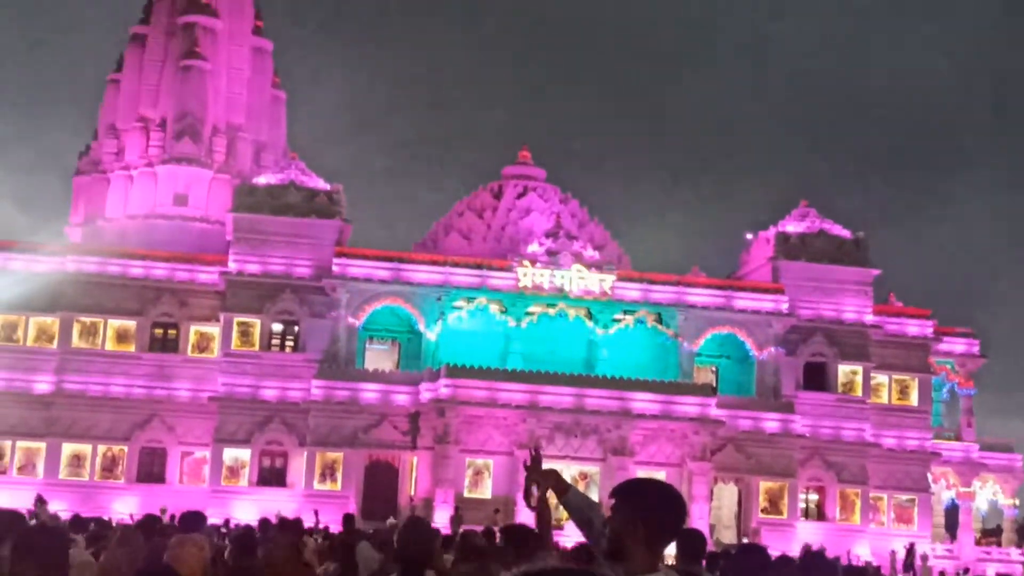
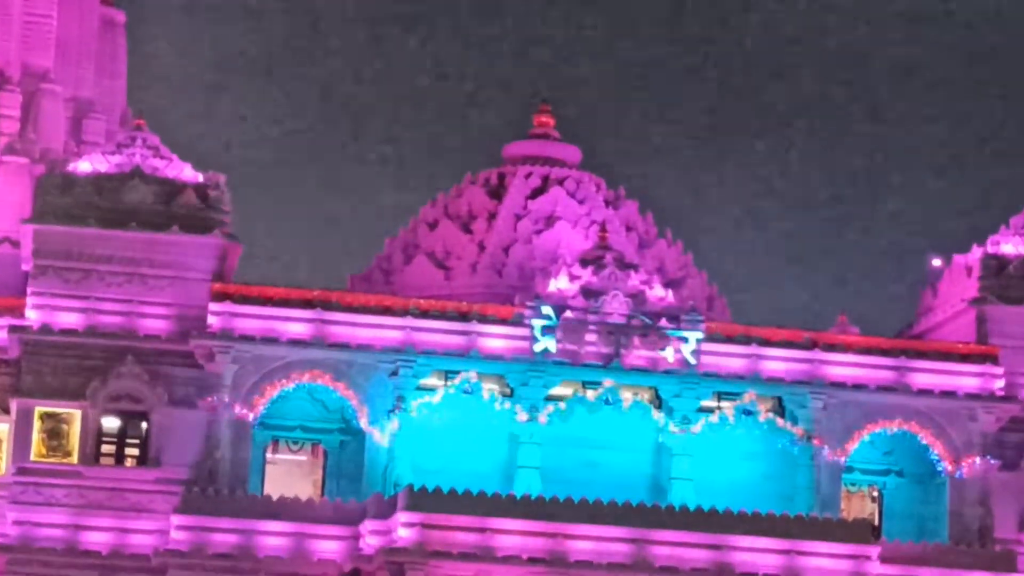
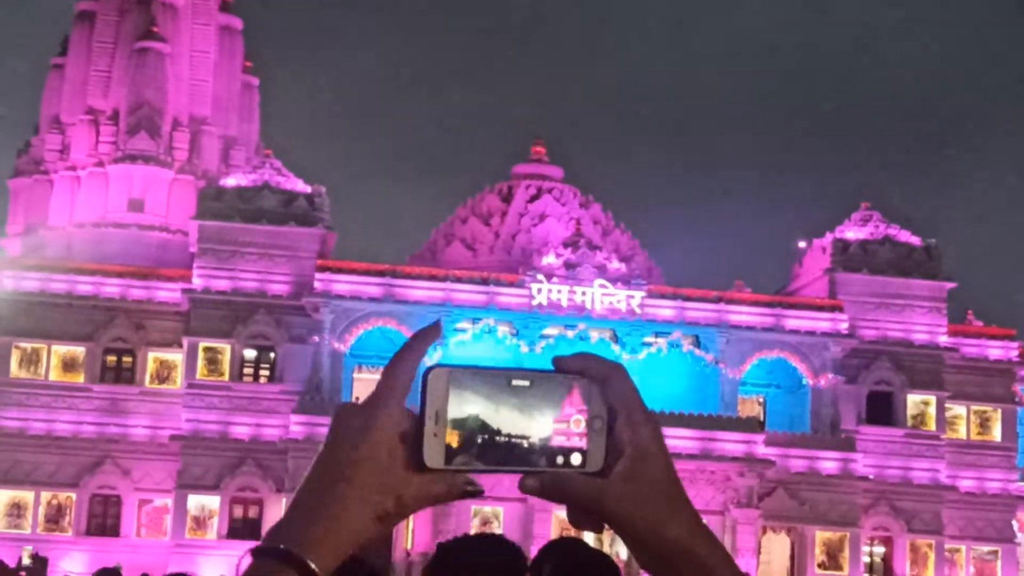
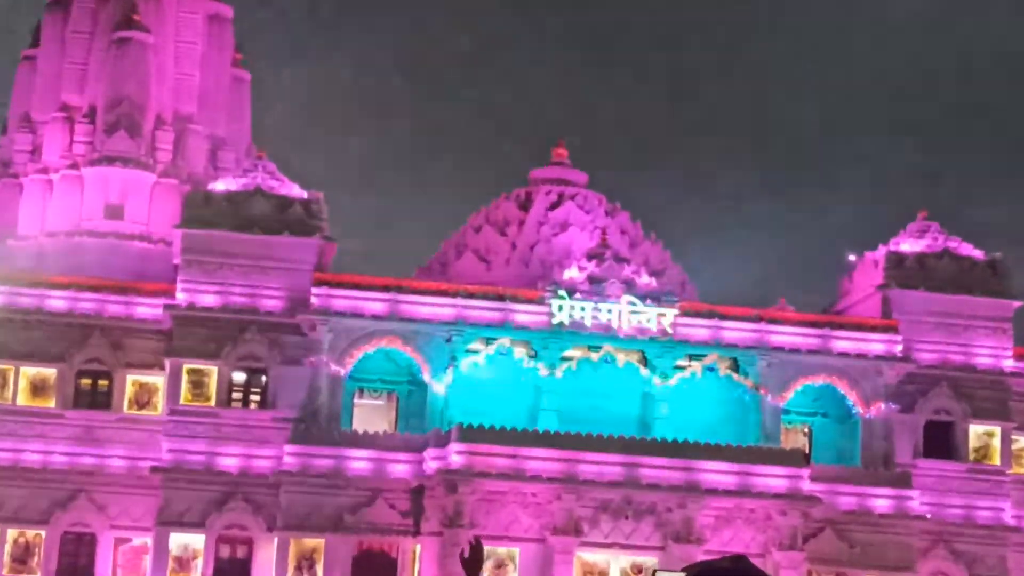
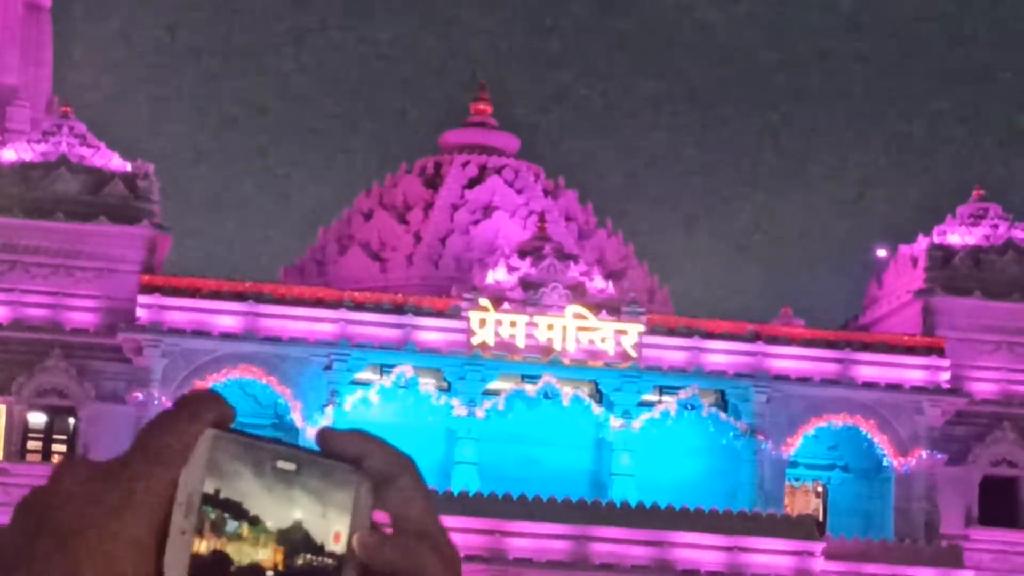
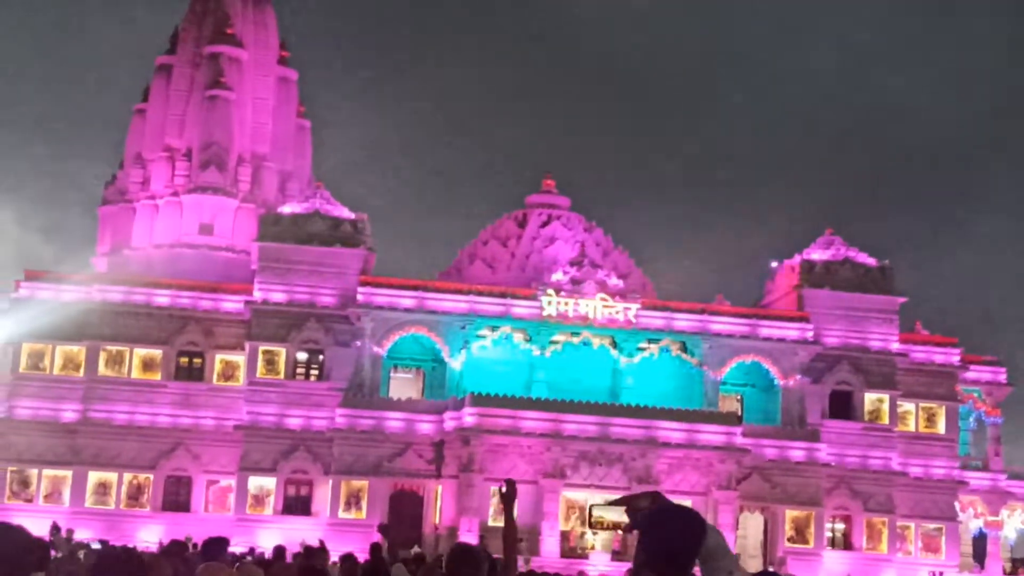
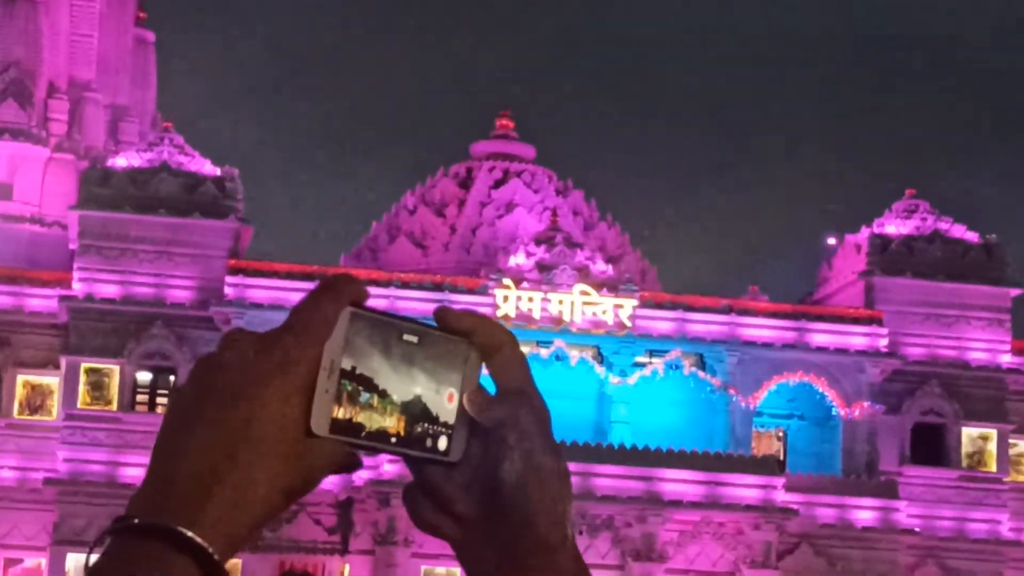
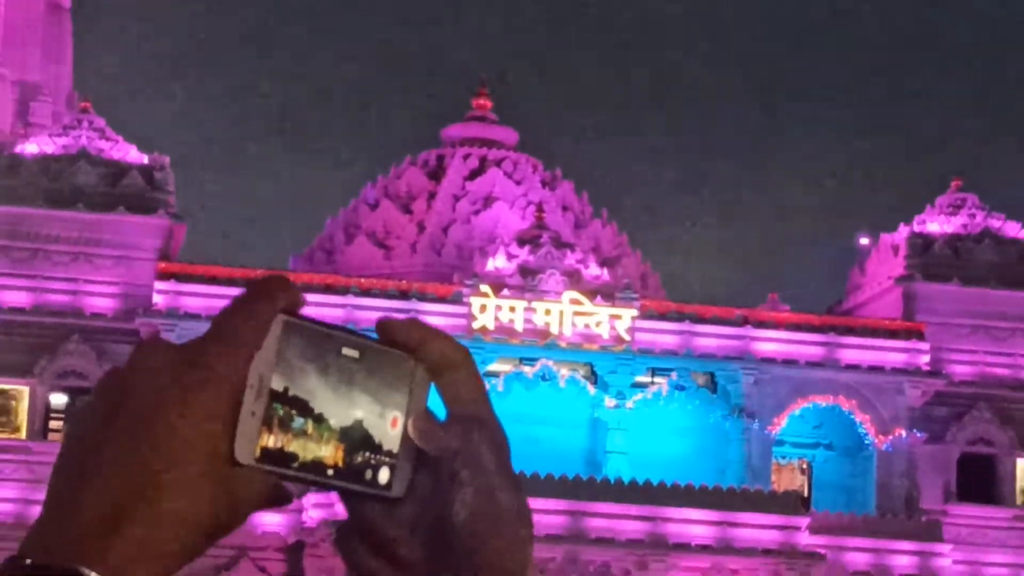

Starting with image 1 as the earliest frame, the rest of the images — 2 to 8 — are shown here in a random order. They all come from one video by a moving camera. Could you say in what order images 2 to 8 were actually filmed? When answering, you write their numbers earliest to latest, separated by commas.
6, 4, 2, 5, 8, 7, 3
